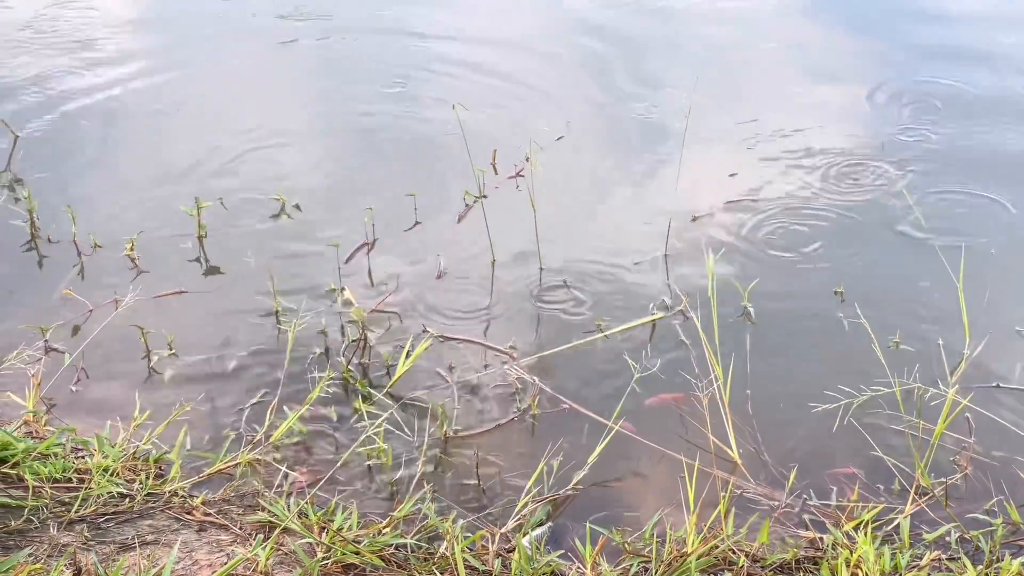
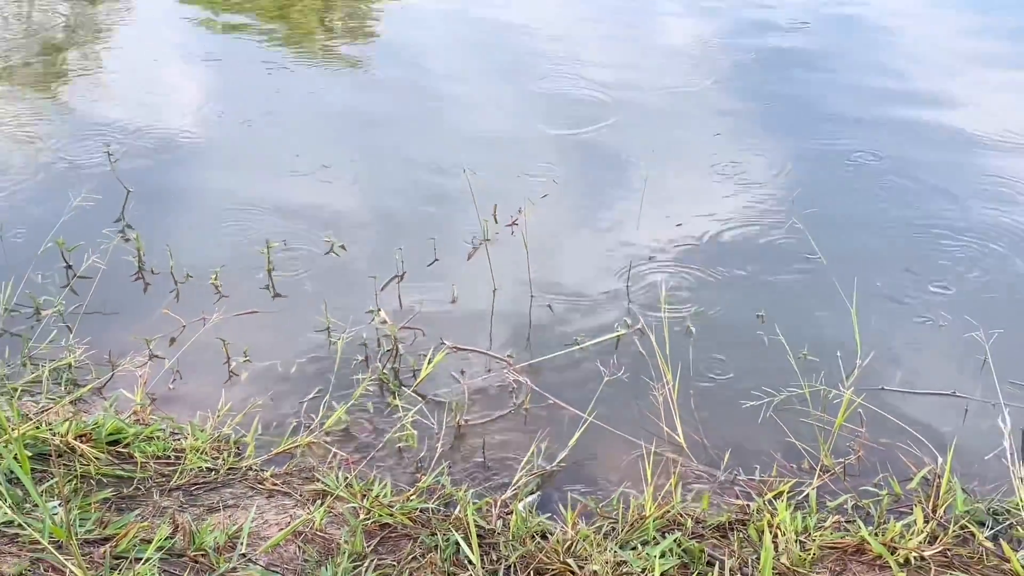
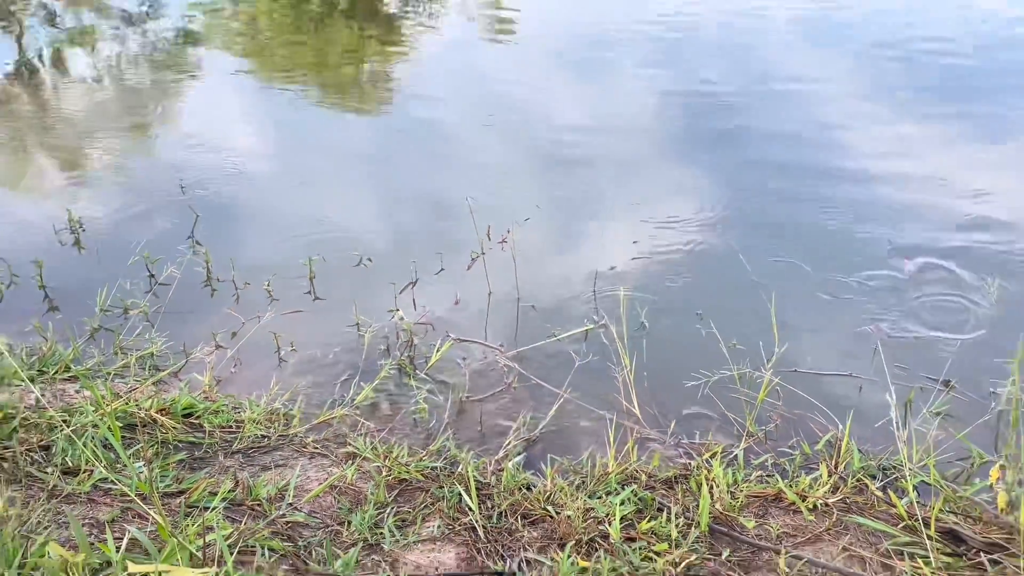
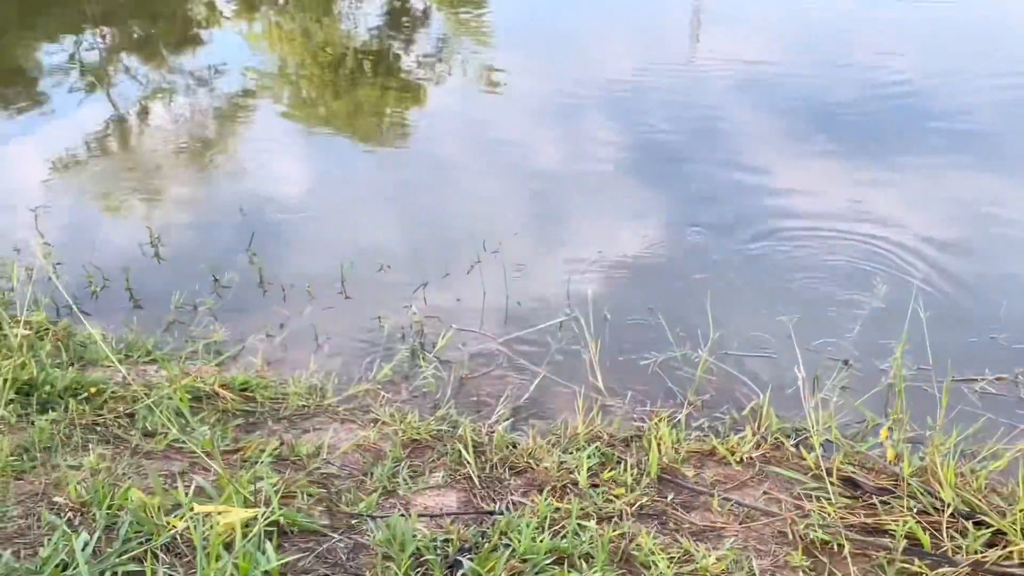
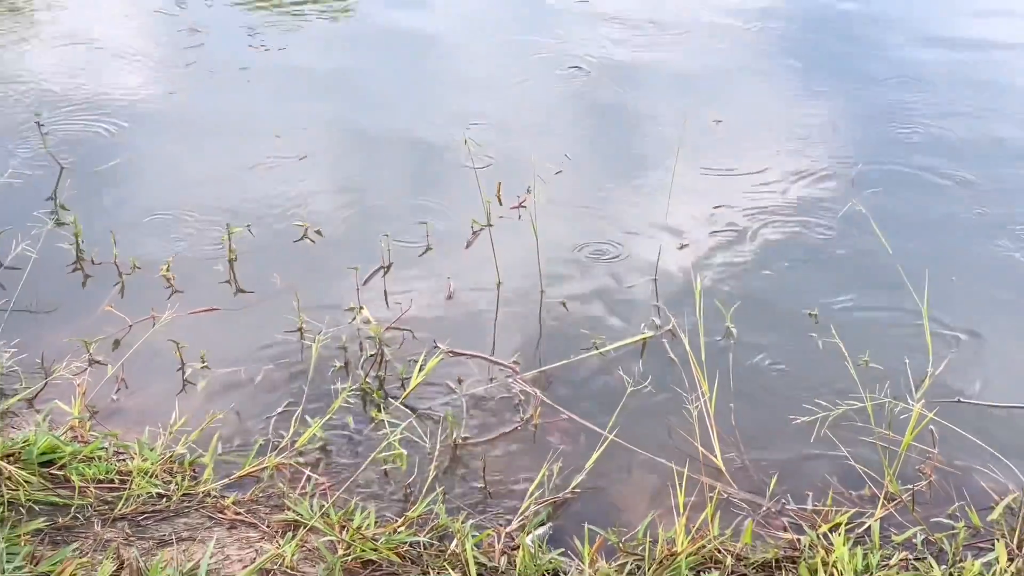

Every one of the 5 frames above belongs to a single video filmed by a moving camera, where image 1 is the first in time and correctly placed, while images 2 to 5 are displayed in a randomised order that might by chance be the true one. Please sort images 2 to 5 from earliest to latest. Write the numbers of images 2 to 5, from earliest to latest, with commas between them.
5, 2, 3, 4
